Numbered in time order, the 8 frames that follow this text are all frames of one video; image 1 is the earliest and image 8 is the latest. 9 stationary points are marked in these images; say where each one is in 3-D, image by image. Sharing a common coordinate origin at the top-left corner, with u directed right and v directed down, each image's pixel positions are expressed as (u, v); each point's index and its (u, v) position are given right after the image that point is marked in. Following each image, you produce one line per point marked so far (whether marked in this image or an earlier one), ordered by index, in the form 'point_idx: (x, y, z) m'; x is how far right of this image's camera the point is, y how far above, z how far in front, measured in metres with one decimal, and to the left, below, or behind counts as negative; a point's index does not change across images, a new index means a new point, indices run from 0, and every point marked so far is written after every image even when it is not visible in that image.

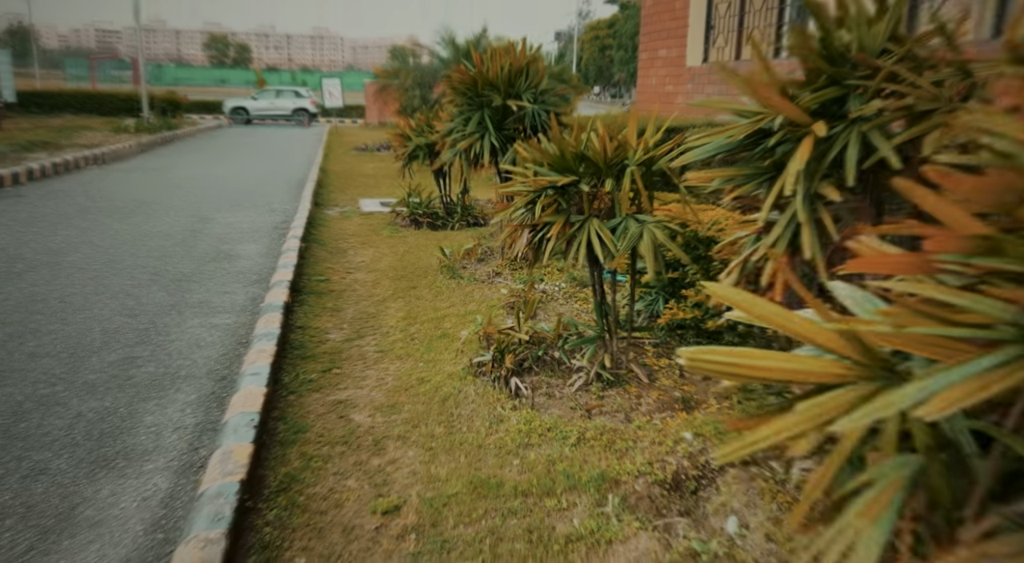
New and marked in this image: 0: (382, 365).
0: (-0.7, -0.5, +3.7) m
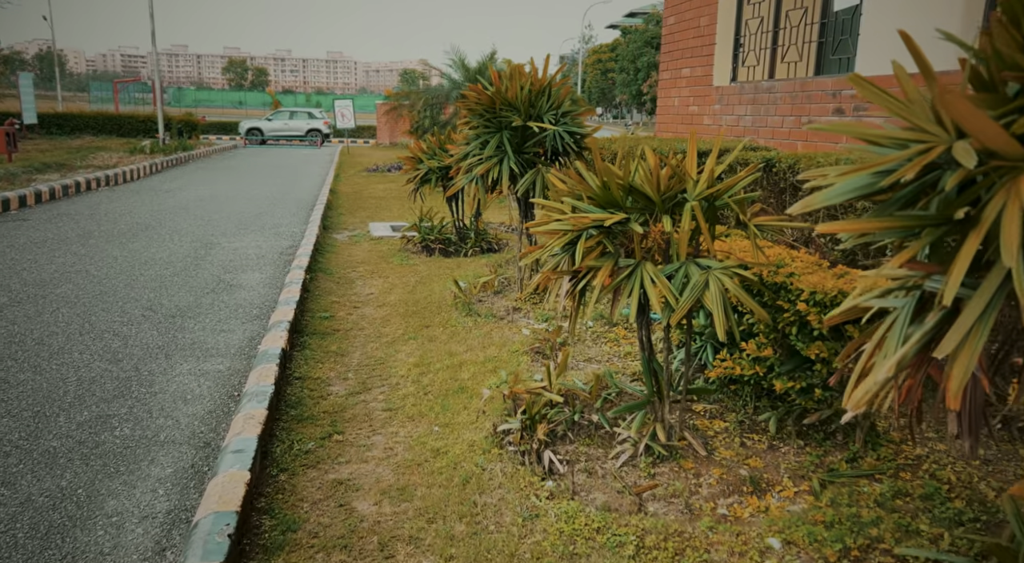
0: (-0.6, -0.7, +3.2) m
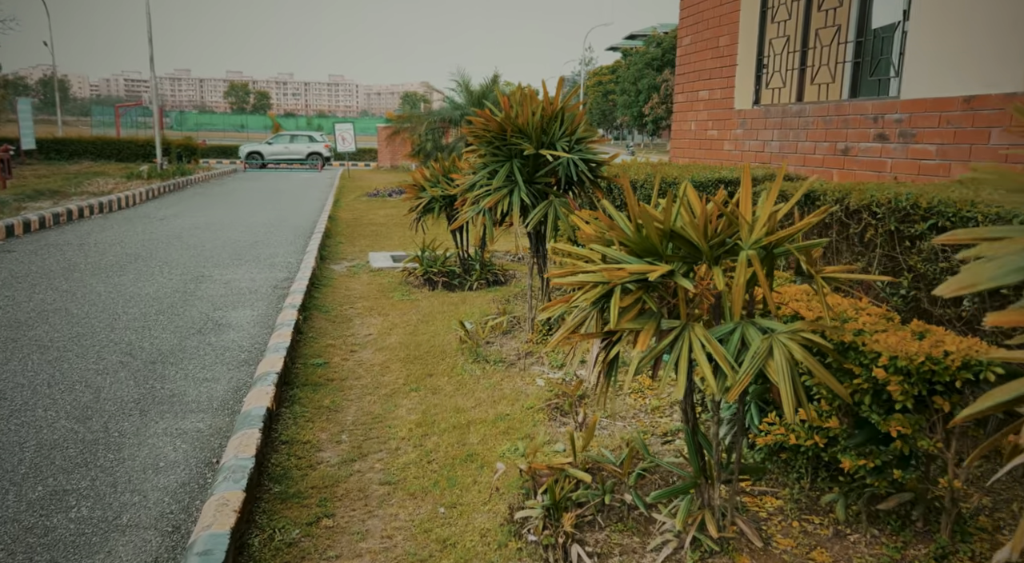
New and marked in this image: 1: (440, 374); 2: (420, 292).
0: (-0.5, -0.9, +2.7) m
1: (-0.4, -0.6, +4.2) m
2: (-0.9, -0.1, +6.6) m
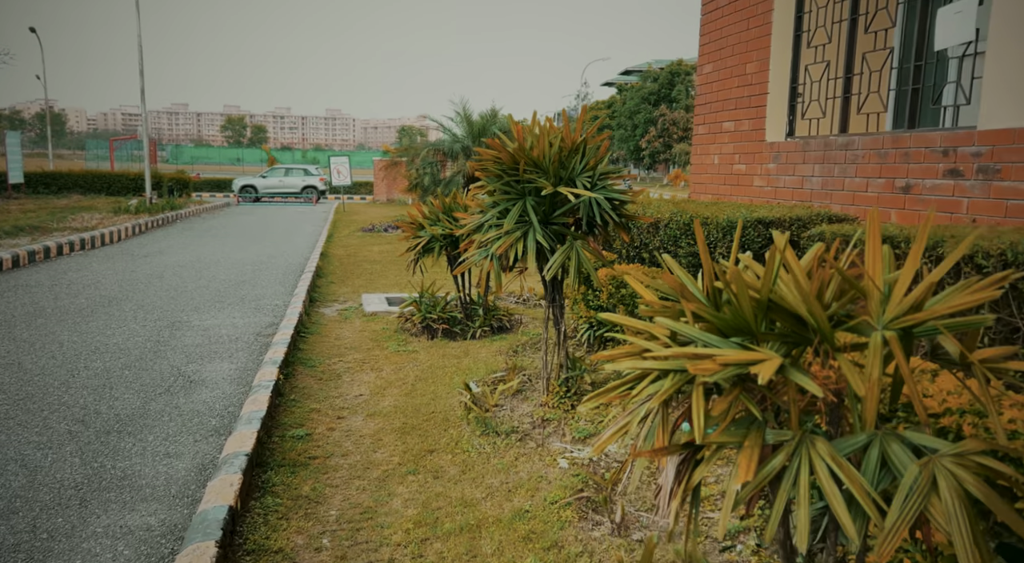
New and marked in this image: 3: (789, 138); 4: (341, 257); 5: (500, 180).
0: (-0.4, -1.2, +2.1) m
1: (-0.4, -0.9, +3.5) m
2: (-0.8, -0.5, +6.0) m
3: (+2.0, +1.1, +5.0) m
4: (-3.1, +0.4, +12.4) m
5: (-0.1, +0.6, +4.1) m
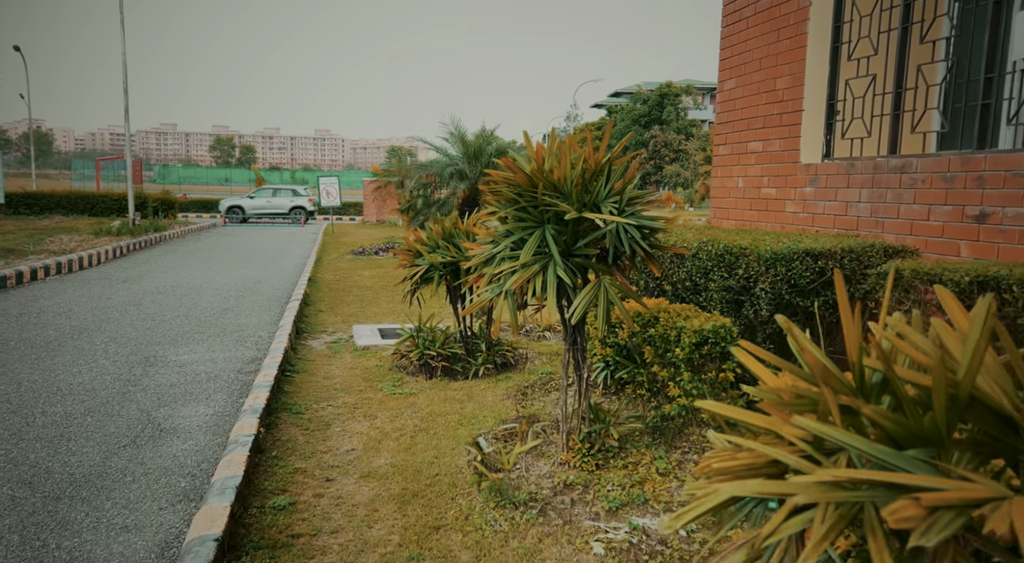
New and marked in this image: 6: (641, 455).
0: (-0.3, -1.3, +1.5) m
1: (-0.3, -1.1, +3.0) m
2: (-0.8, -0.8, +5.5) m
3: (+2.1, +0.8, +4.5) m
4: (-3.2, 0.0, +11.9) m
5: (0.0, +0.4, +3.6) m
6: (+0.7, -0.9, +3.7) m
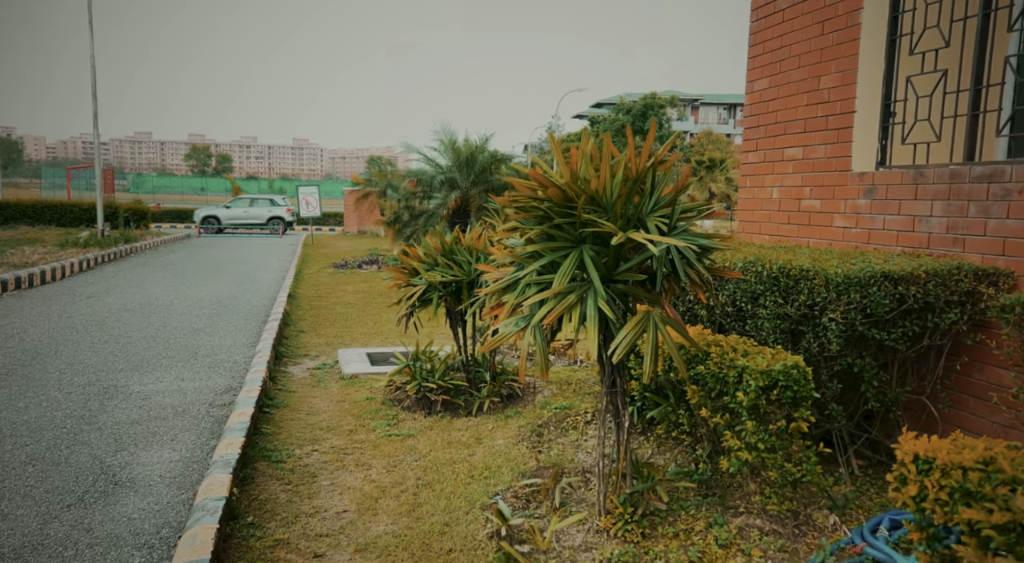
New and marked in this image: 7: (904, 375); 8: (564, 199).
0: (-0.1, -1.4, +0.9) m
1: (-0.1, -1.2, +2.3) m
2: (-0.7, -1.0, +4.8) m
3: (+2.2, +0.7, +4.0) m
4: (-3.3, -0.3, +11.2) m
5: (+0.1, +0.3, +3.0) m
6: (+0.8, -1.1, +3.1) m
7: (+2.0, -0.5, +3.4) m
8: (+0.2, +0.4, +2.9) m
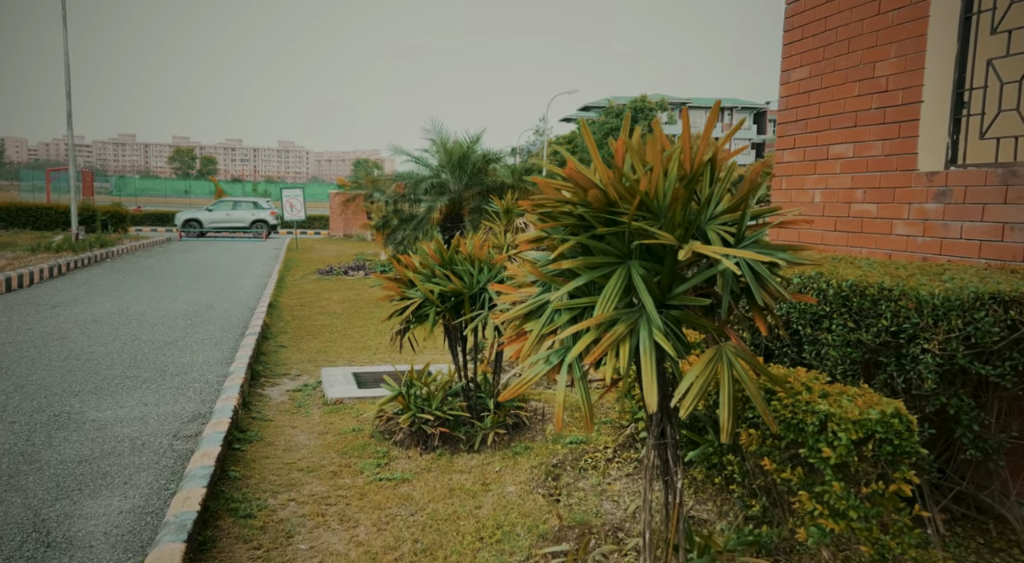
0: (0.0, -1.5, +0.2) m
1: (0.0, -1.3, +1.7) m
2: (-0.7, -1.1, +4.2) m
3: (+2.3, +0.6, +3.4) m
4: (-3.4, -0.4, +10.5) m
5: (+0.2, +0.2, +2.4) m
6: (+0.9, -1.2, +2.4) m
7: (+2.0, -0.6, +2.8) m
8: (+0.3, +0.3, +2.3) m
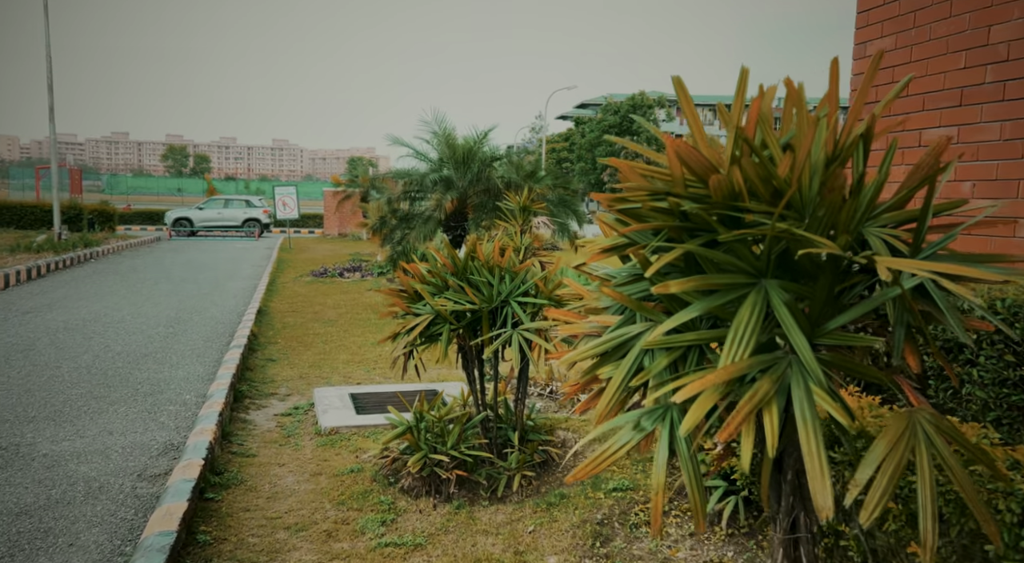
0: (+0.2, -1.6, -0.5) m
1: (+0.2, -1.4, +1.0) m
2: (-0.5, -1.1, +3.4) m
3: (+2.4, +0.5, +2.7) m
4: (-3.3, -0.5, +9.7) m
5: (+0.4, +0.1, +1.6) m
6: (+1.1, -1.2, +1.7) m
7: (+2.2, -0.6, +2.1) m
8: (+0.5, +0.2, +1.5) m
